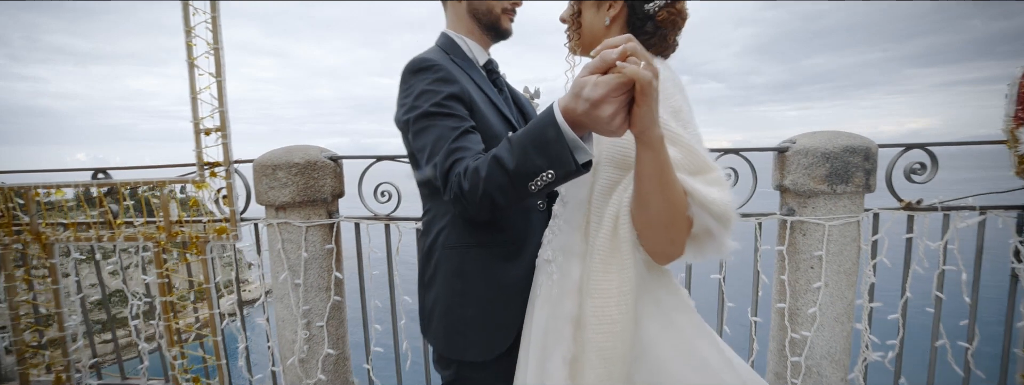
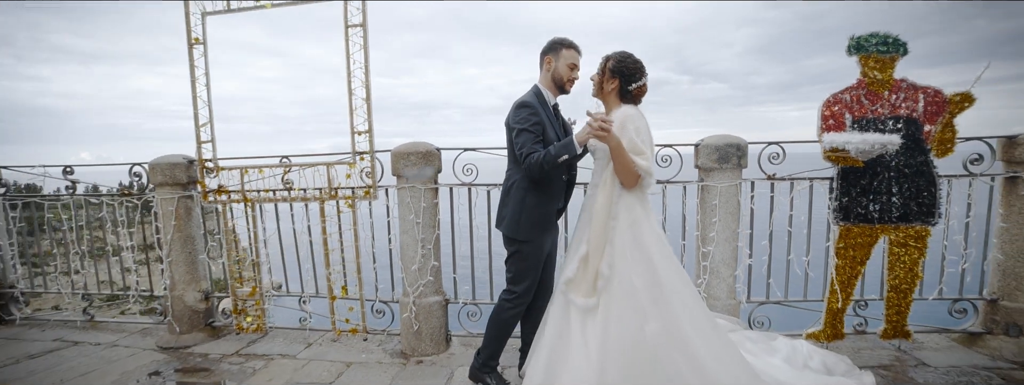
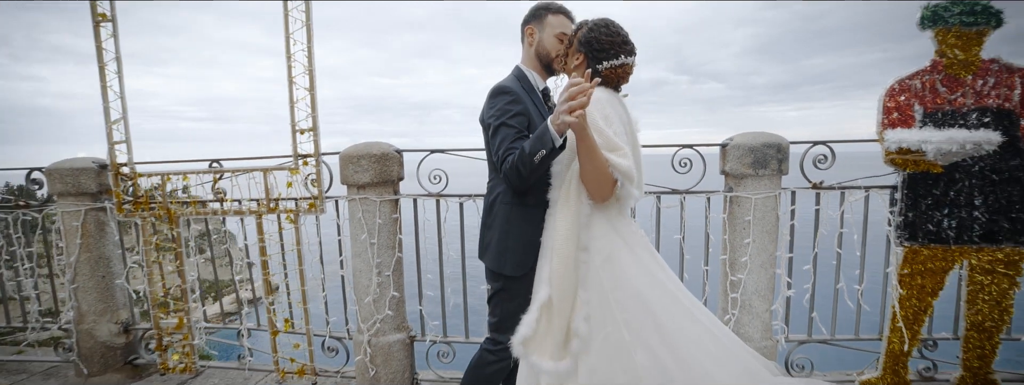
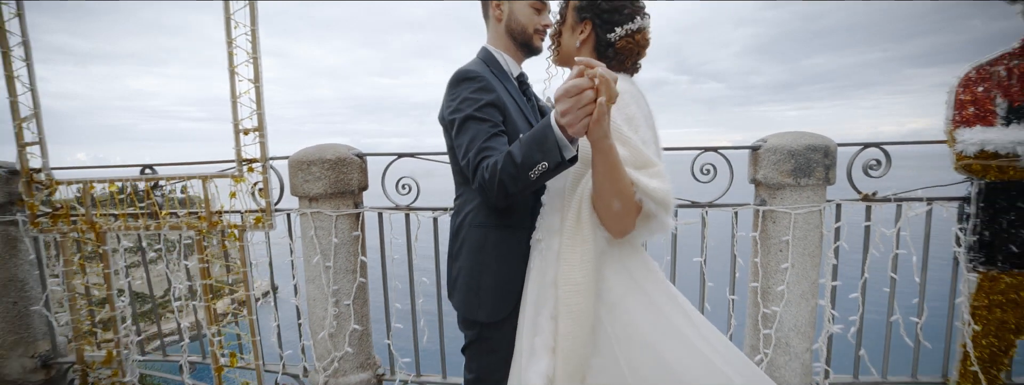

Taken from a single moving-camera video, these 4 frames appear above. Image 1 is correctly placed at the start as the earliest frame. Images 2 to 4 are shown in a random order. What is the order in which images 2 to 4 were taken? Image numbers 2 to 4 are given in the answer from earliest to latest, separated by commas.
4, 3, 2
